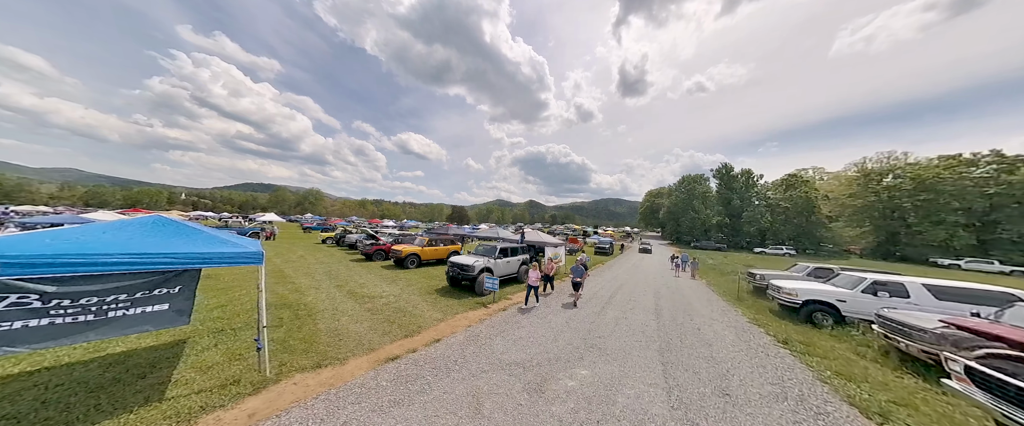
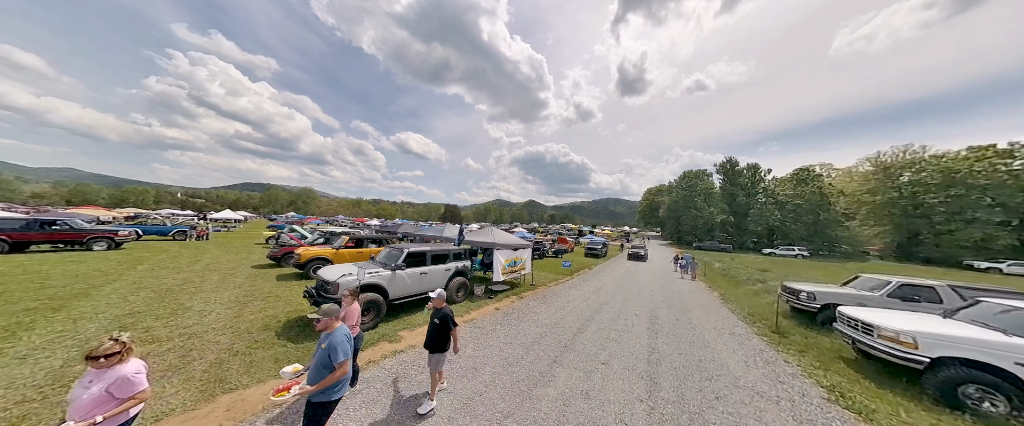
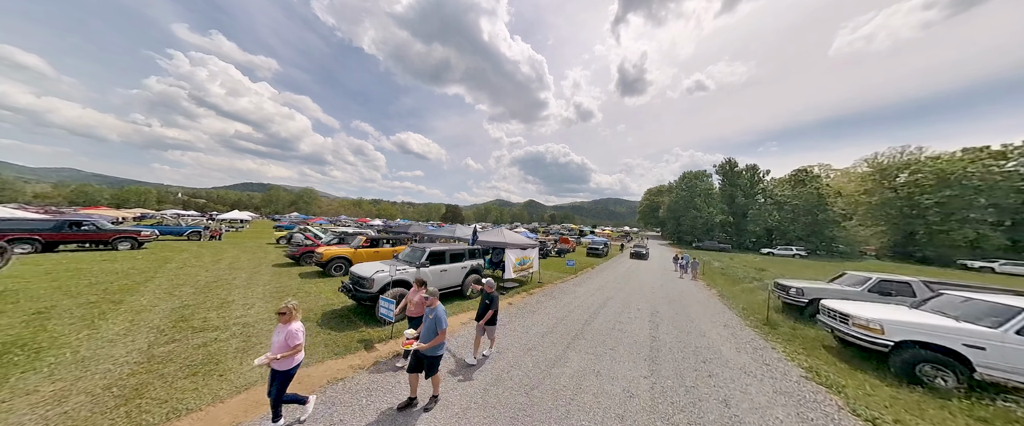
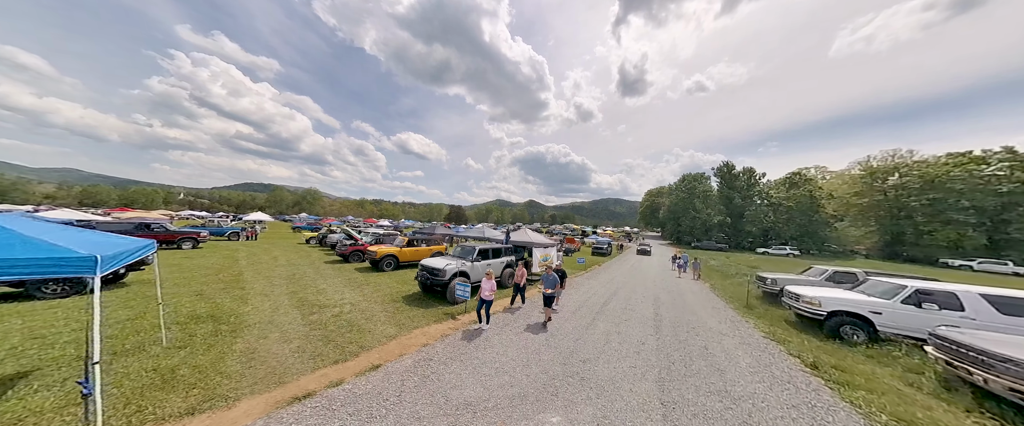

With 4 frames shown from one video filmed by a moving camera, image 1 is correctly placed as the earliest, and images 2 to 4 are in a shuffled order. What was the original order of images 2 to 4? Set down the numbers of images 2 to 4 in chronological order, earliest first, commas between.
4, 3, 2
